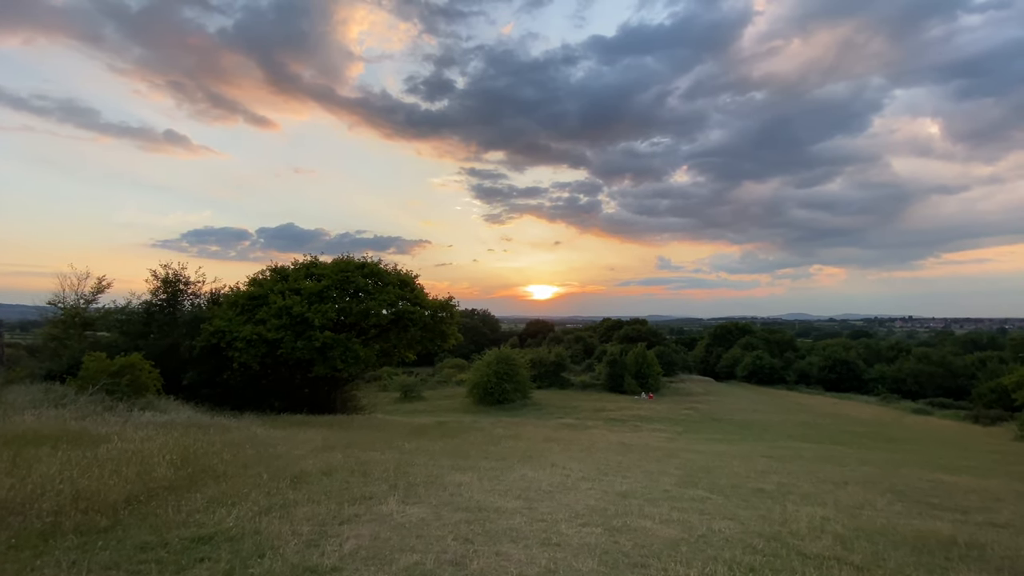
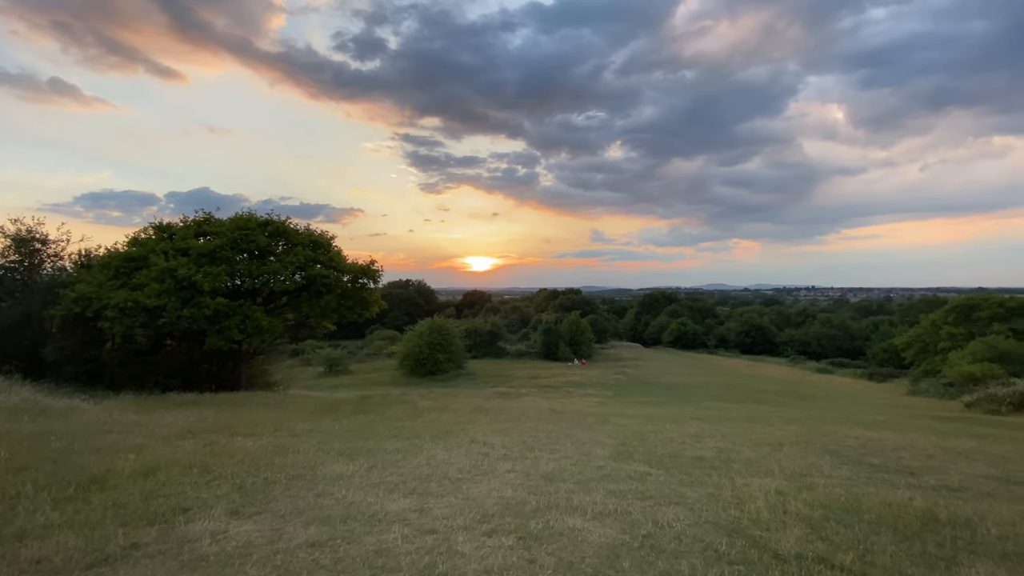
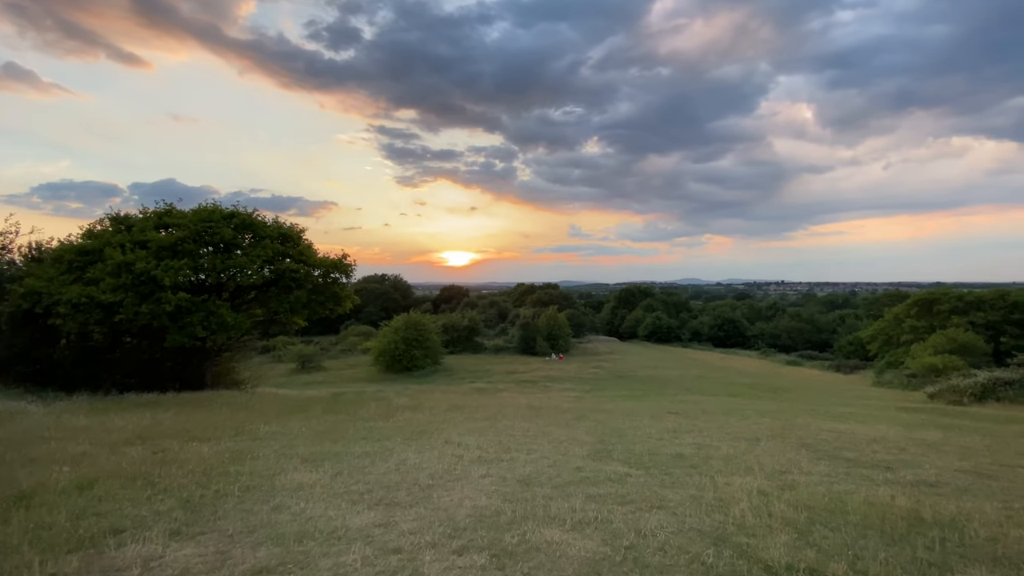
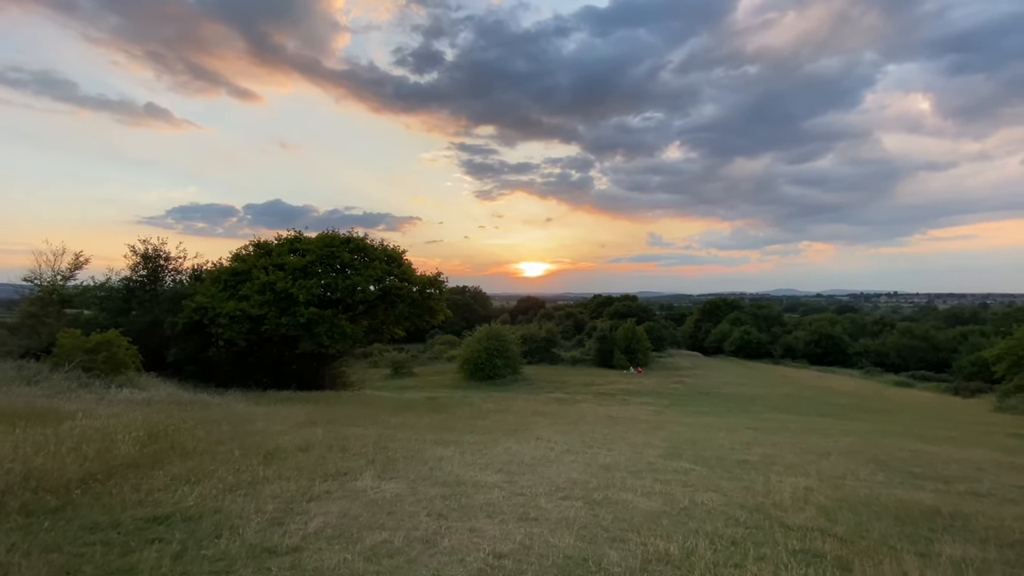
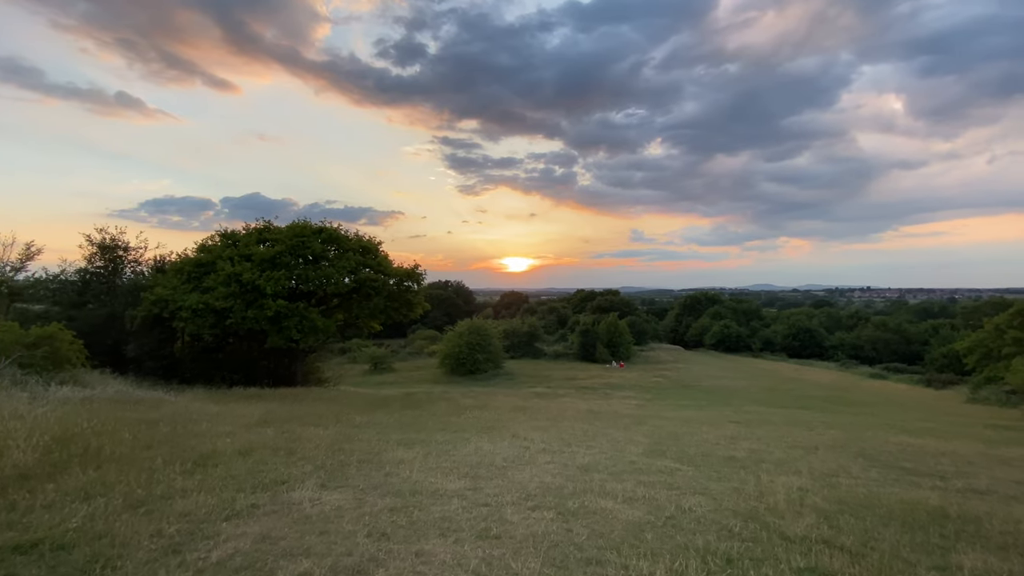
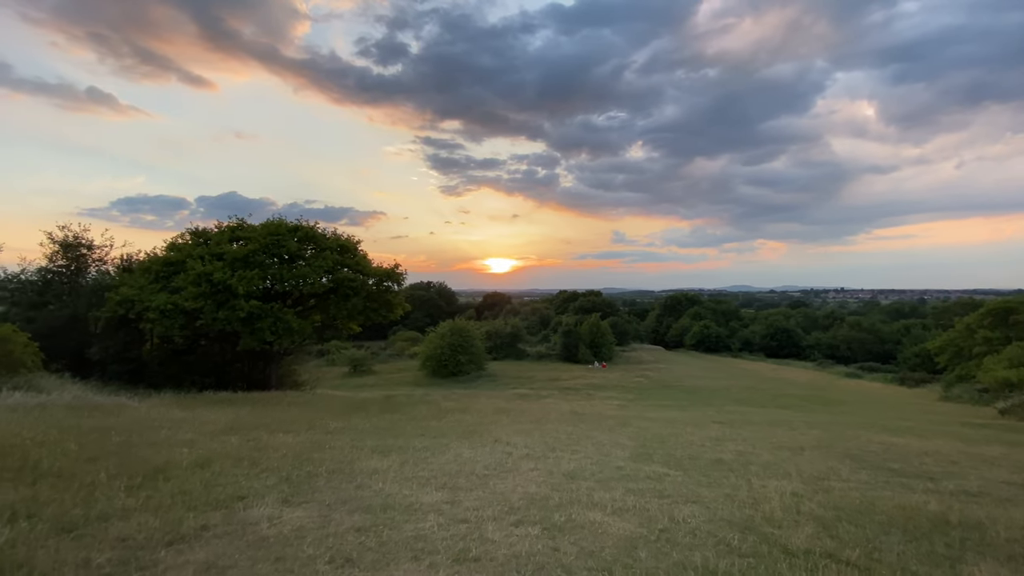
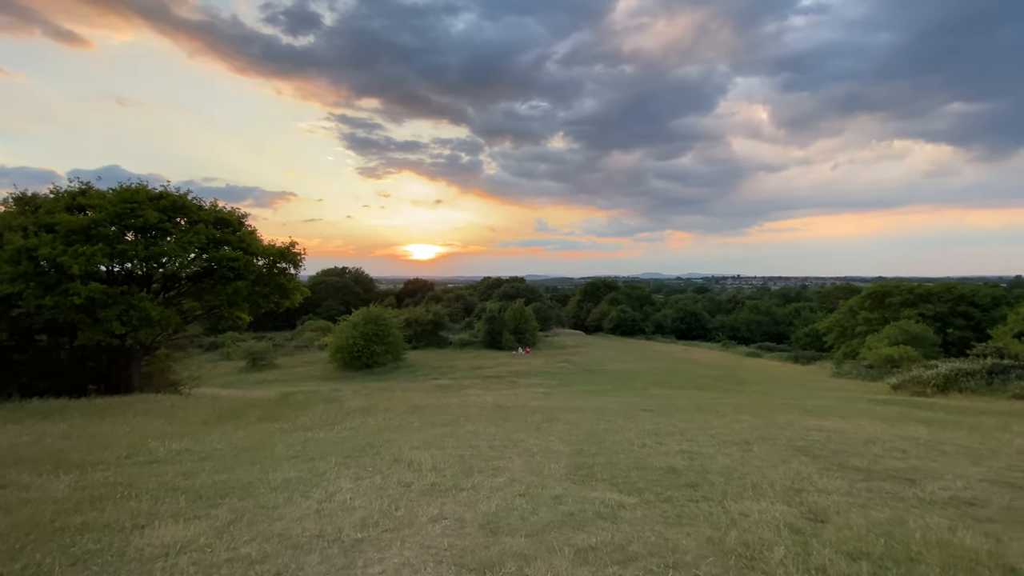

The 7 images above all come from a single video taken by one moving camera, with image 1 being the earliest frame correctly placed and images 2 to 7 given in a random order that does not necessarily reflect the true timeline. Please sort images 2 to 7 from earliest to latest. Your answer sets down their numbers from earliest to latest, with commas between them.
4, 5, 6, 2, 3, 7
